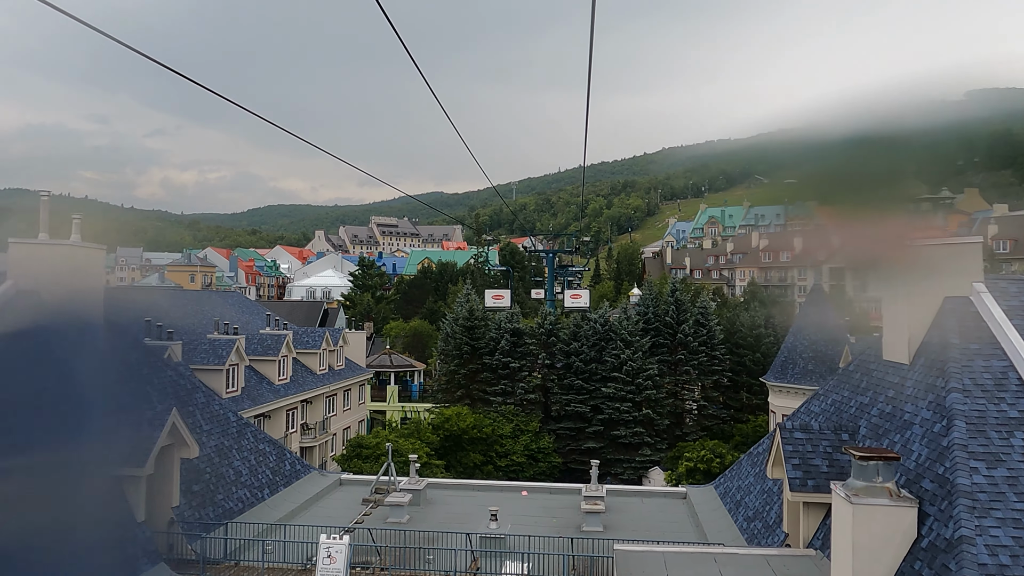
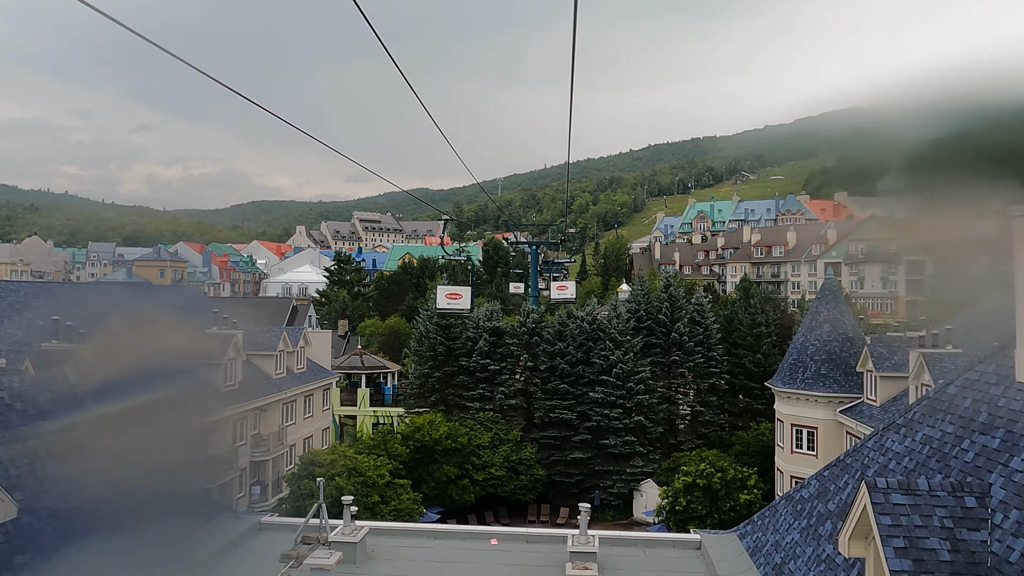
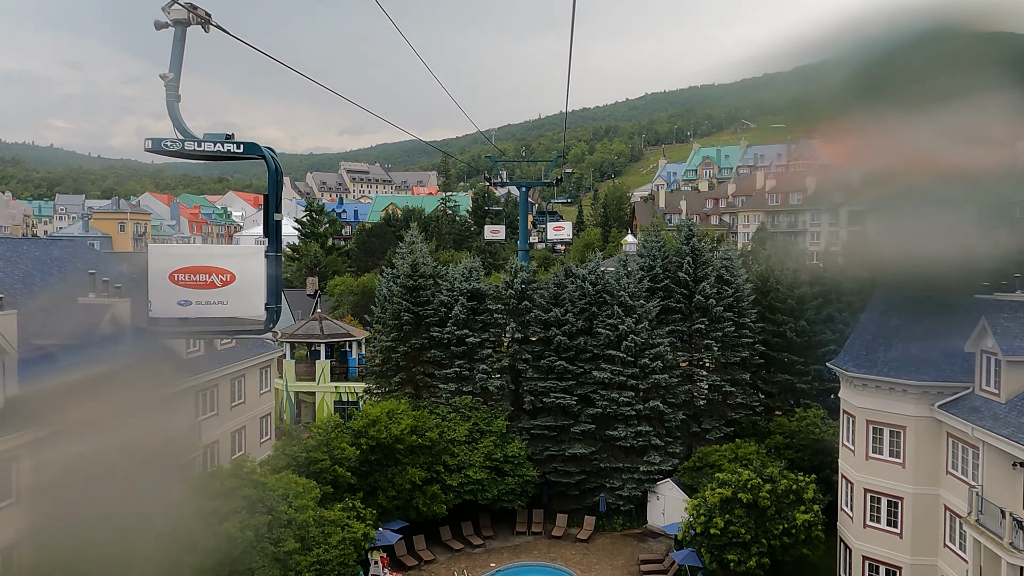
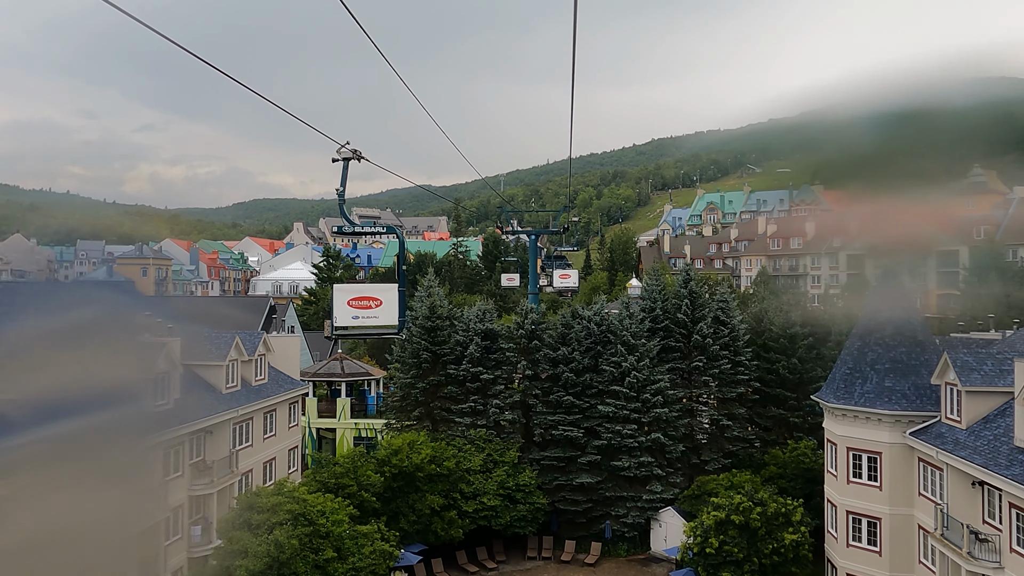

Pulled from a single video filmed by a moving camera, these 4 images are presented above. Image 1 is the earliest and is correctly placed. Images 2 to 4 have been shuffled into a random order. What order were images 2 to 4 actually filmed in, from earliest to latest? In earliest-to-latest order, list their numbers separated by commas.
2, 4, 3
